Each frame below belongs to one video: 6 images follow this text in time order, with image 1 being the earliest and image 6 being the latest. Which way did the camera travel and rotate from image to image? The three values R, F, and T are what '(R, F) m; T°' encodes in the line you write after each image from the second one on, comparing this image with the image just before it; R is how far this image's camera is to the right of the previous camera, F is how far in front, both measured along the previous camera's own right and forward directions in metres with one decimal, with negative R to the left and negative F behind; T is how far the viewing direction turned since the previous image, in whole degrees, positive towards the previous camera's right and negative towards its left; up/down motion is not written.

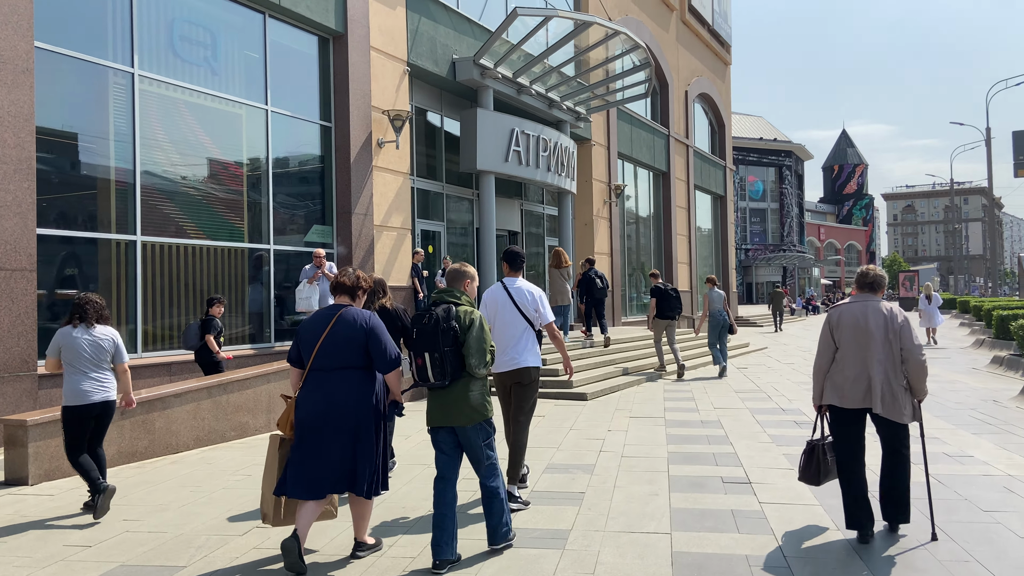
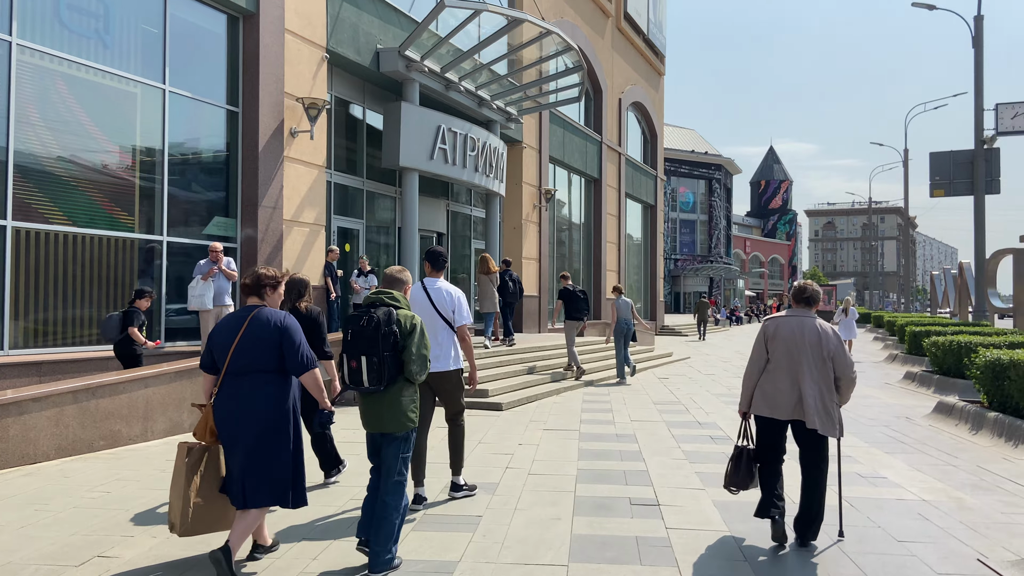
(+0.2, +0.4) m; +5°
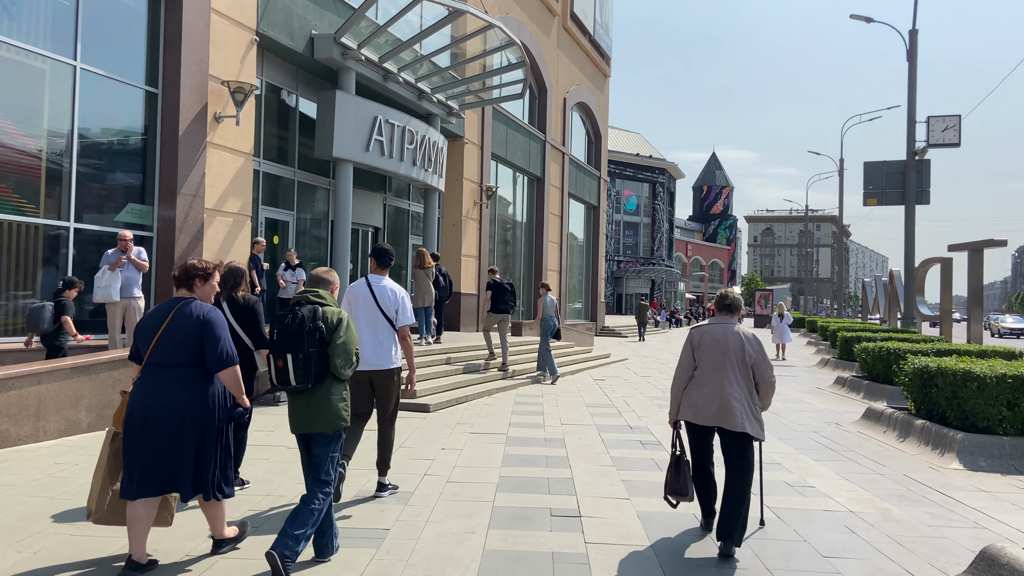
(+0.1, +0.3) m; +4°
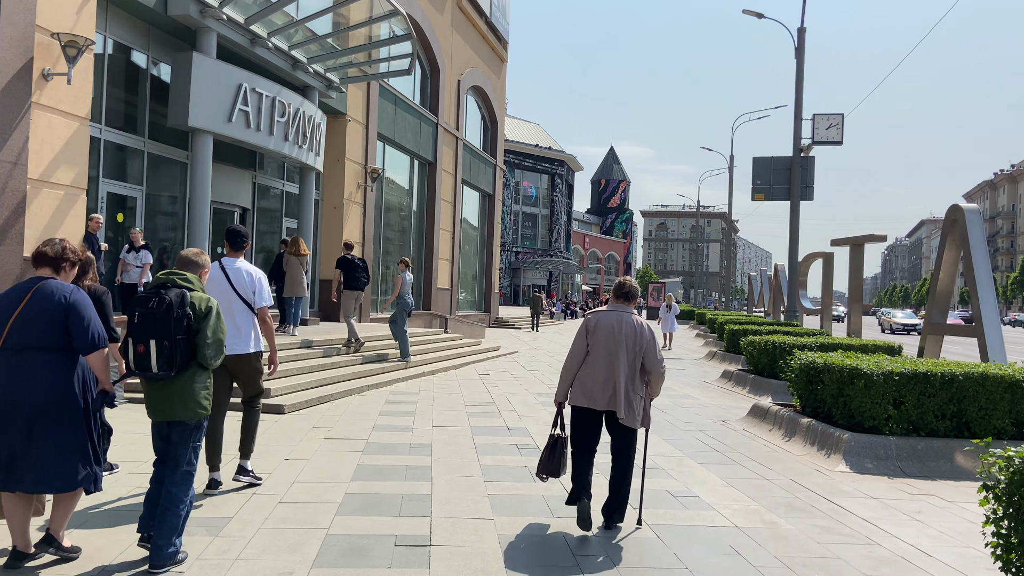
(+0.3, +0.7) m; +7°
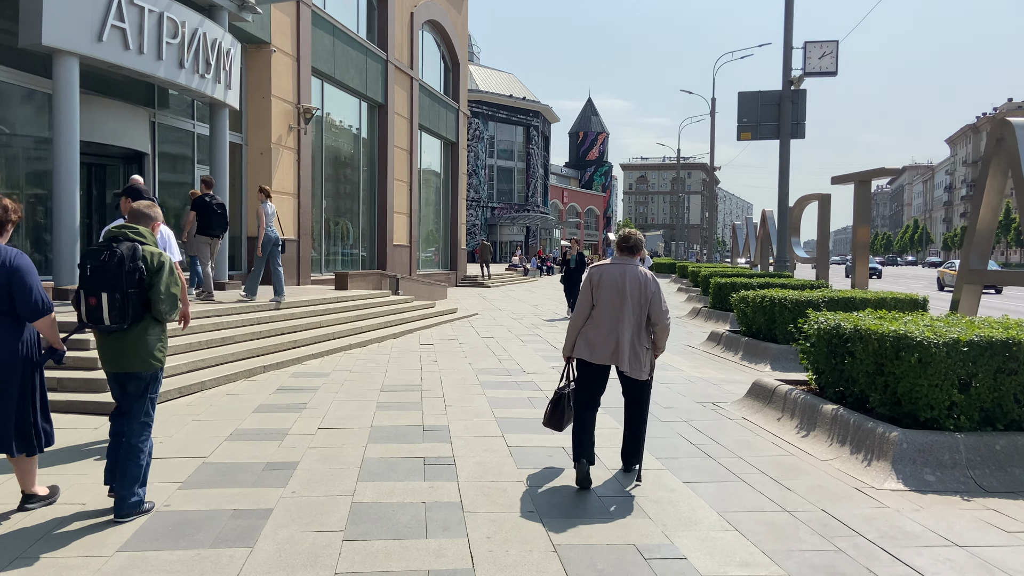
(+0.4, +1.9) m; +1°
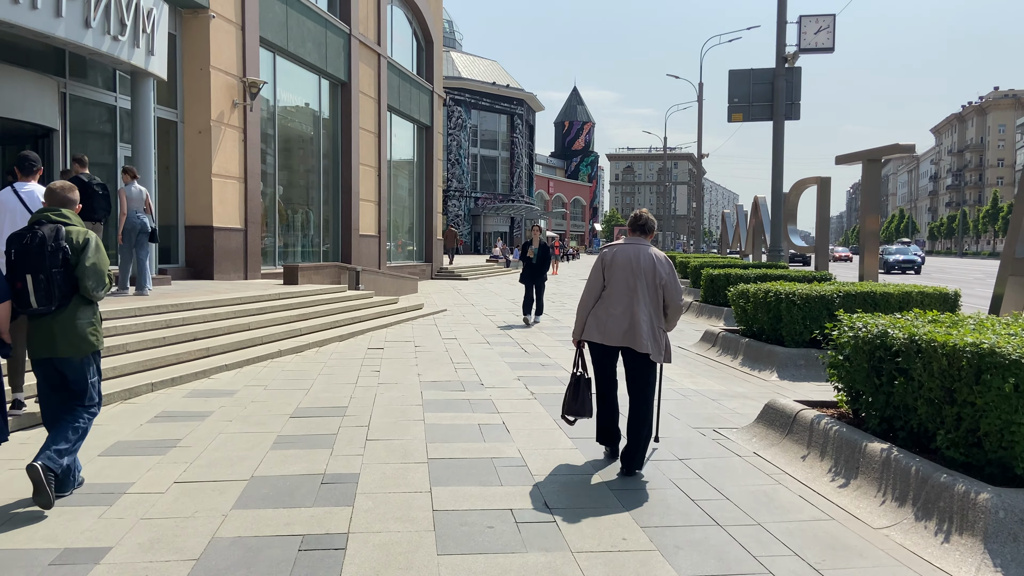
(+0.3, +1.3) m; +1°
